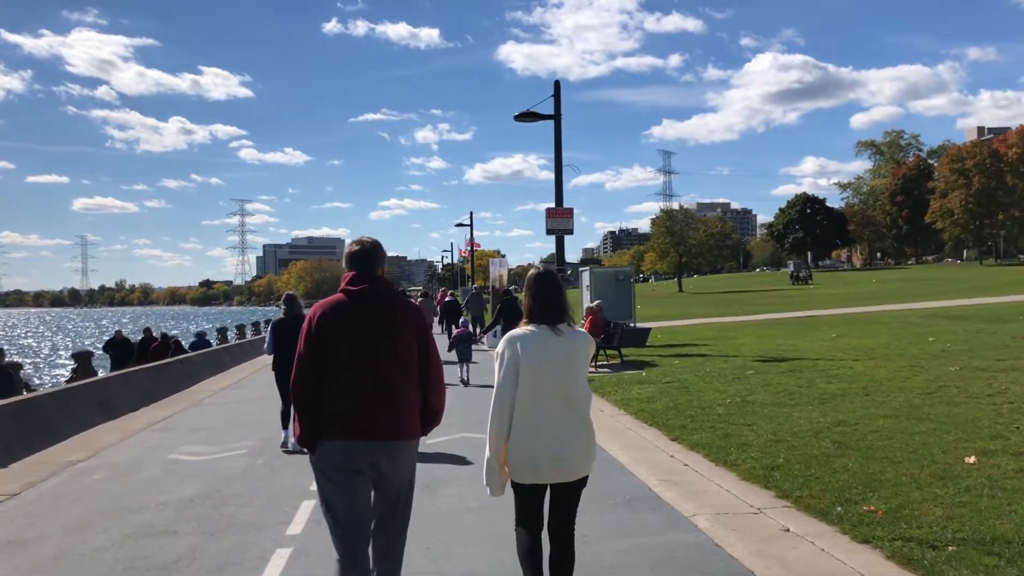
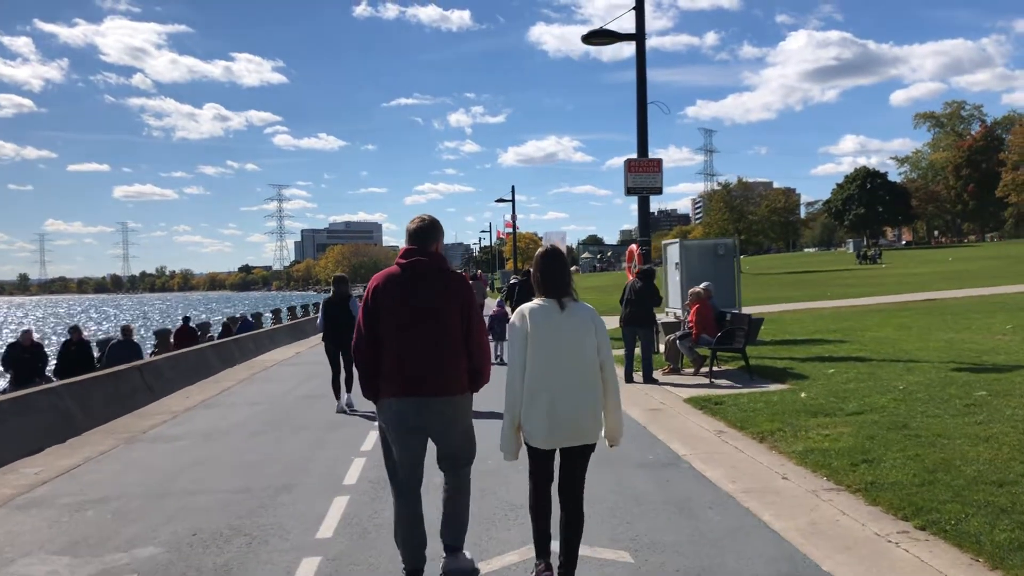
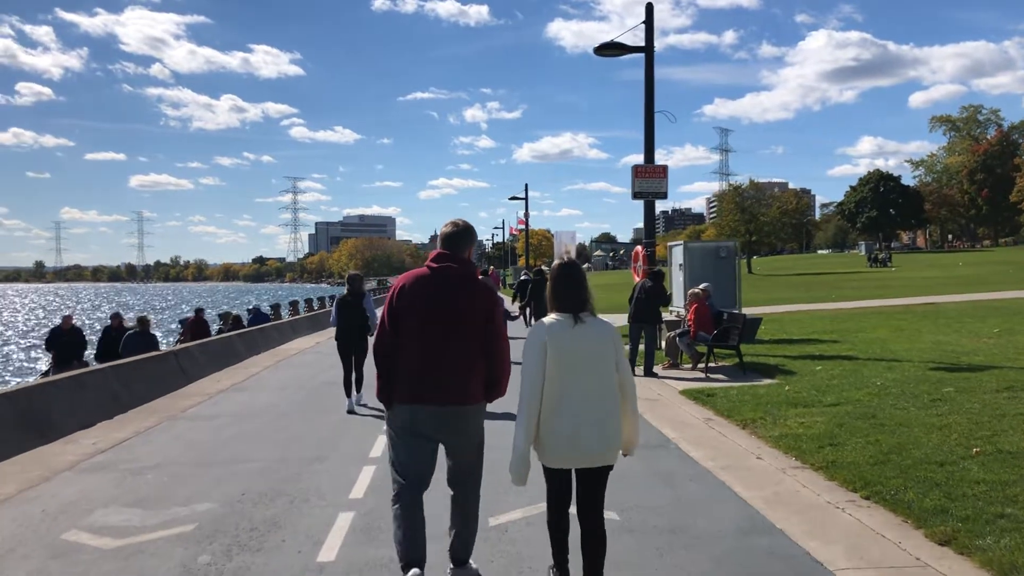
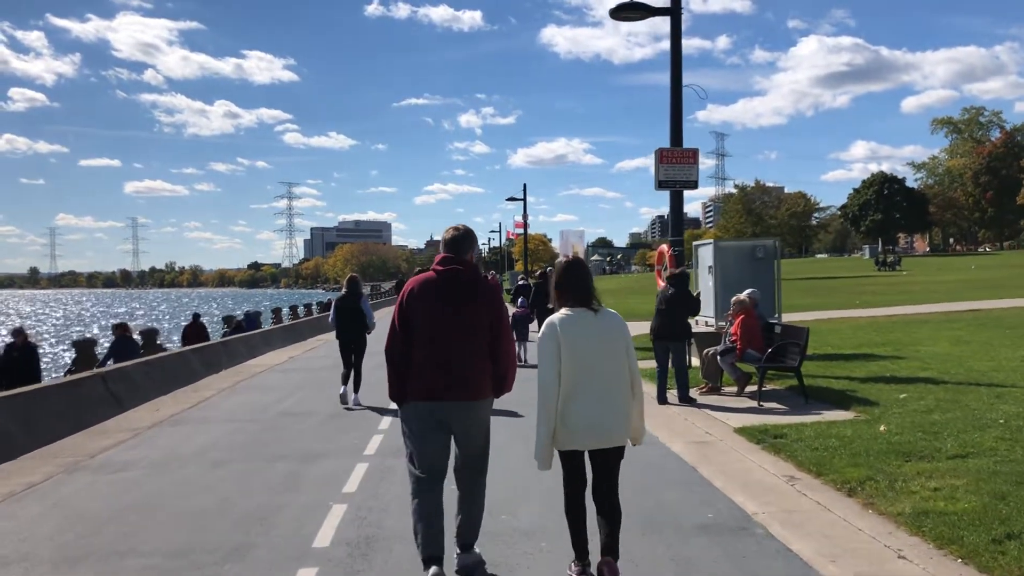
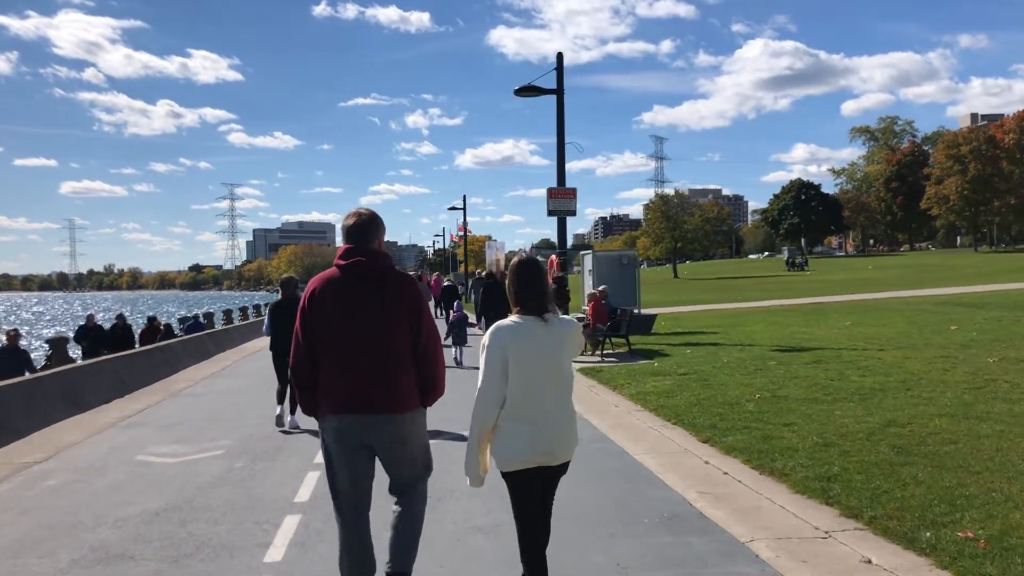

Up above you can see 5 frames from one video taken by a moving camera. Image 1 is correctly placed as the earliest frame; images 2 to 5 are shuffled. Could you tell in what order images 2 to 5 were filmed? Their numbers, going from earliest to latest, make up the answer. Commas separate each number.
5, 3, 2, 4
